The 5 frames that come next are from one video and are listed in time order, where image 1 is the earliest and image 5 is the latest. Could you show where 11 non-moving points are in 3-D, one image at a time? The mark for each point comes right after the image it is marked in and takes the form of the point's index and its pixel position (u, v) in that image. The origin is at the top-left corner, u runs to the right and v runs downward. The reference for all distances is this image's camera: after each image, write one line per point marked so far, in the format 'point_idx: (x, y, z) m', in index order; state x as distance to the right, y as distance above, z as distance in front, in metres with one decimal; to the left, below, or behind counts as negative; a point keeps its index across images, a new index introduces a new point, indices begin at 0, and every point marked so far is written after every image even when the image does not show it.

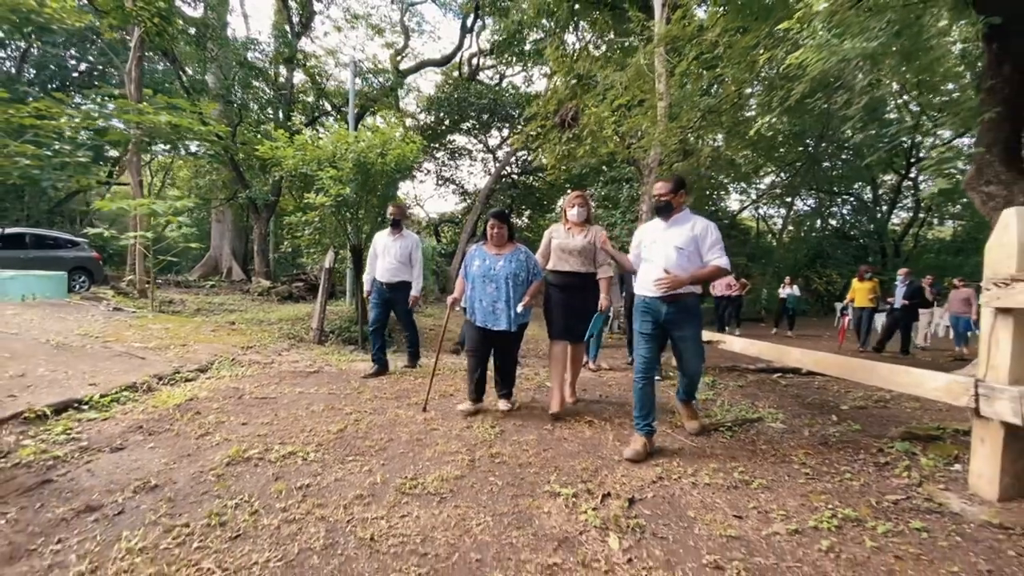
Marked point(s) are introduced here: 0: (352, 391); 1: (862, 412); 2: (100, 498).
0: (-1.3, -0.9, +4.2) m
1: (+2.5, -0.9, +3.6) m
2: (-1.8, -0.9, +2.2) m
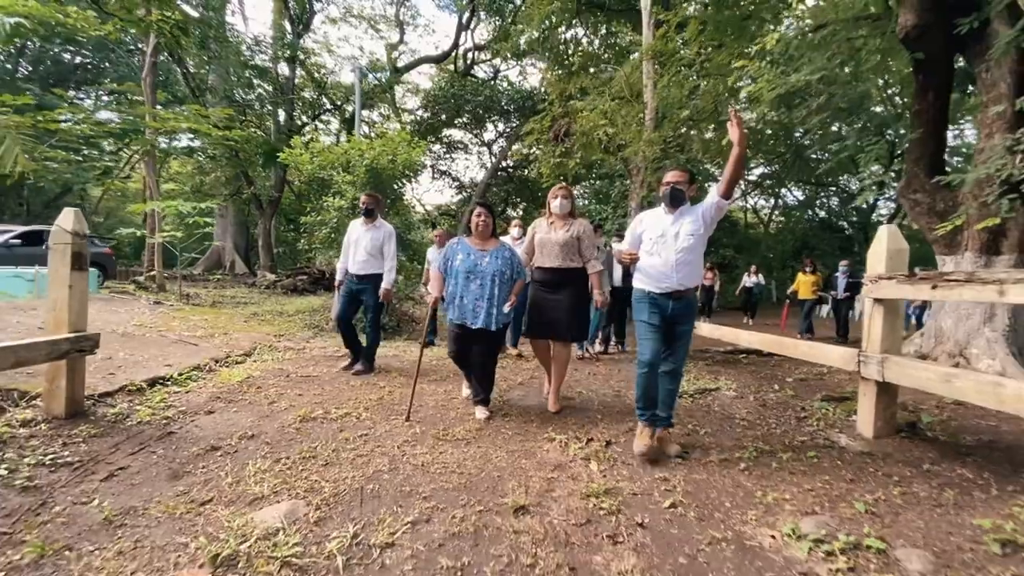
0: (-1.3, -0.9, +4.9) m
1: (+2.6, -0.8, +4.4) m
2: (-1.7, -0.9, +2.9) m
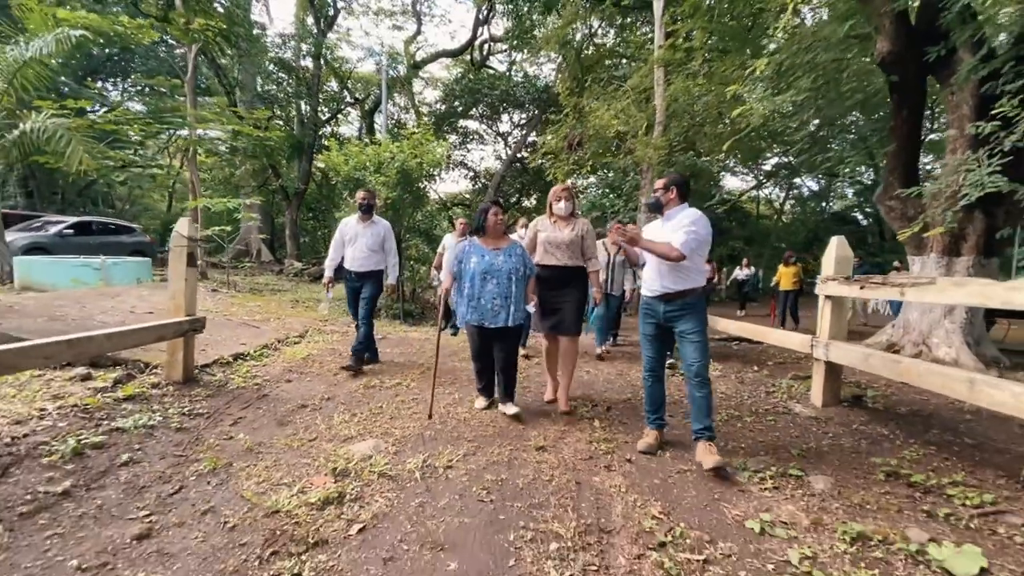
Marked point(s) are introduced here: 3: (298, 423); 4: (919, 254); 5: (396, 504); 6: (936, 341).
0: (-1.1, -0.8, +5.7) m
1: (+2.8, -0.8, +5.1) m
2: (-1.6, -0.9, +3.7) m
3: (-1.4, -0.9, +3.3) m
4: (+4.5, +0.4, +5.4) m
5: (-0.5, -1.0, +2.3) m
6: (+4.5, -0.6, +5.2) m
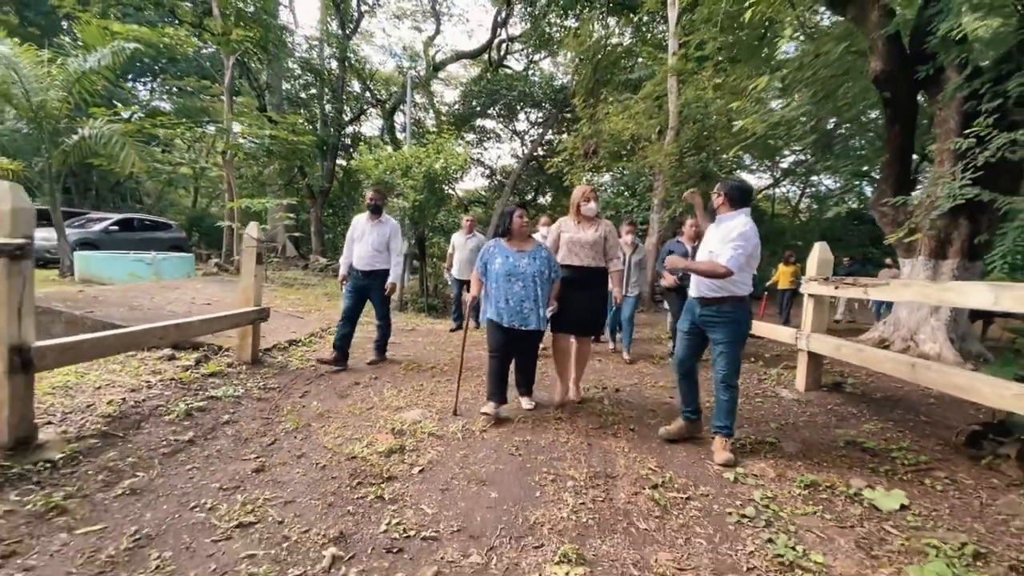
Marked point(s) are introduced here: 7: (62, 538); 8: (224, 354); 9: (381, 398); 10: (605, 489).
0: (-0.8, -0.7, +6.4) m
1: (+3.0, -0.8, +5.6) m
2: (-1.4, -0.8, +4.4) m
3: (-1.3, -0.9, +3.9) m
4: (+4.8, +0.4, +5.9) m
5: (-0.4, -1.0, +2.9) m
6: (+4.8, -0.6, +5.7) m
7: (-1.8, -1.0, +2.0) m
8: (-2.7, -0.6, +4.7) m
9: (-1.0, -0.9, +3.9) m
10: (+0.5, -1.1, +2.6) m
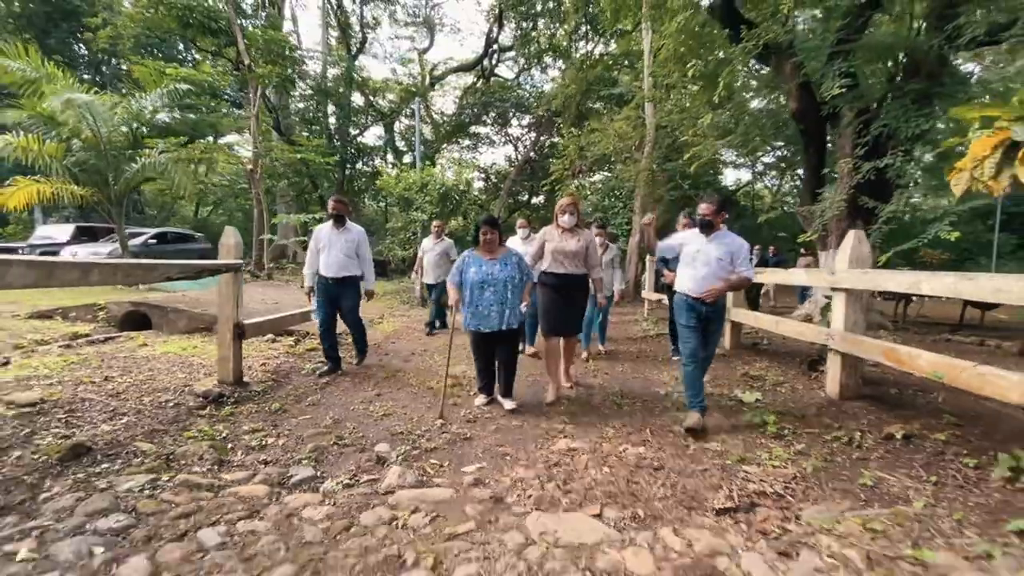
0: (-0.7, -0.7, +8.1) m
1: (+3.1, -0.6, +7.3) m
2: (-1.2, -0.8, +6.1) m
3: (-1.1, -0.8, +5.6) m
4: (+4.9, +0.6, +7.7) m
5: (-0.2, -0.9, +4.6) m
6: (+4.9, -0.4, +7.5) m
7: (-1.6, -1.0, +3.7) m
8: (-2.6, -0.6, +6.4) m
9: (-0.9, -0.8, +5.6) m
10: (+0.7, -1.0, +4.3) m
